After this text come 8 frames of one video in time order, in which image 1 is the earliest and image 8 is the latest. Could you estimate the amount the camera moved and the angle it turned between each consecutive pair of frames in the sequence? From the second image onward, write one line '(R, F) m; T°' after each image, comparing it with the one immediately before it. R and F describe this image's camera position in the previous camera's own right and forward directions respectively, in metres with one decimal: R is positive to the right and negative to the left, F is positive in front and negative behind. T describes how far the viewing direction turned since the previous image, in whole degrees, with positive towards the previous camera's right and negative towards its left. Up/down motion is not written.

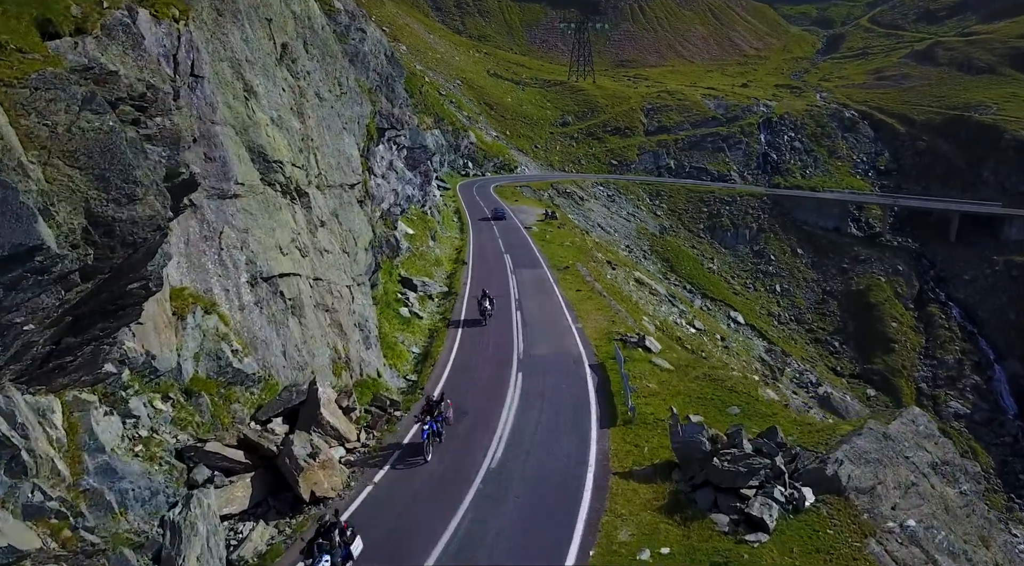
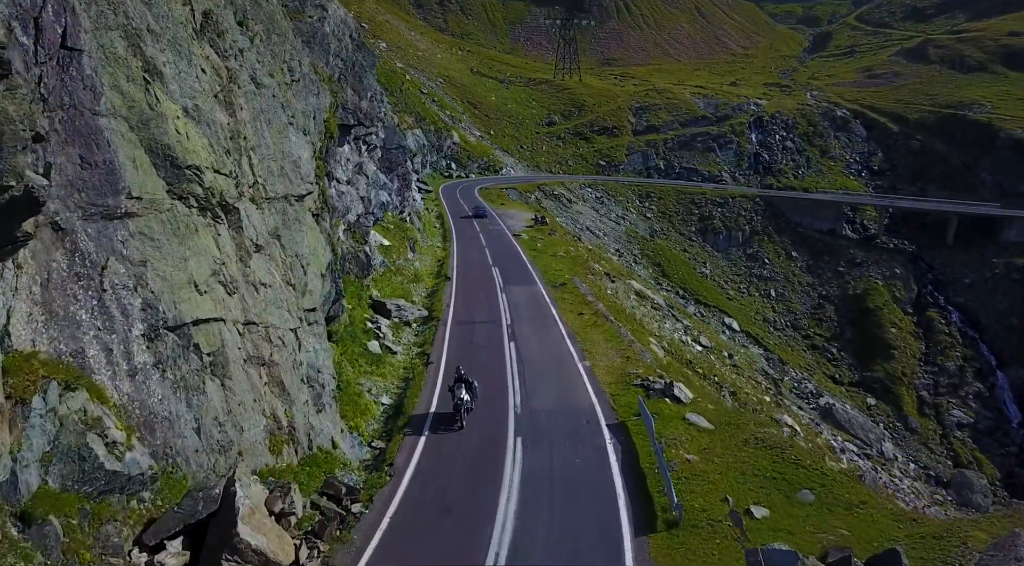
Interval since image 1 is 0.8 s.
(-0.2, +3.1) m; +1°
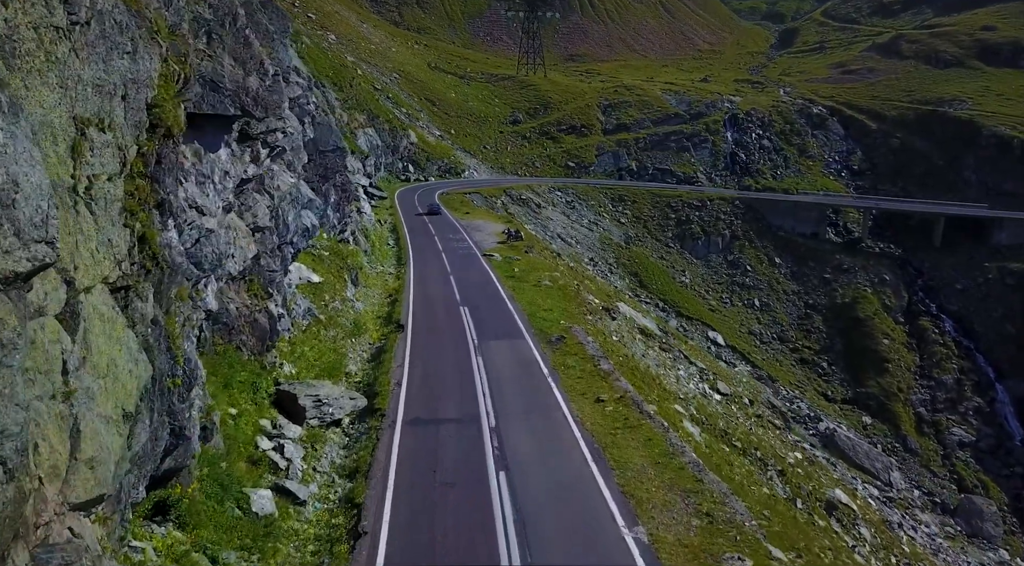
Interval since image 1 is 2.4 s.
(-0.3, +6.4) m; +3°
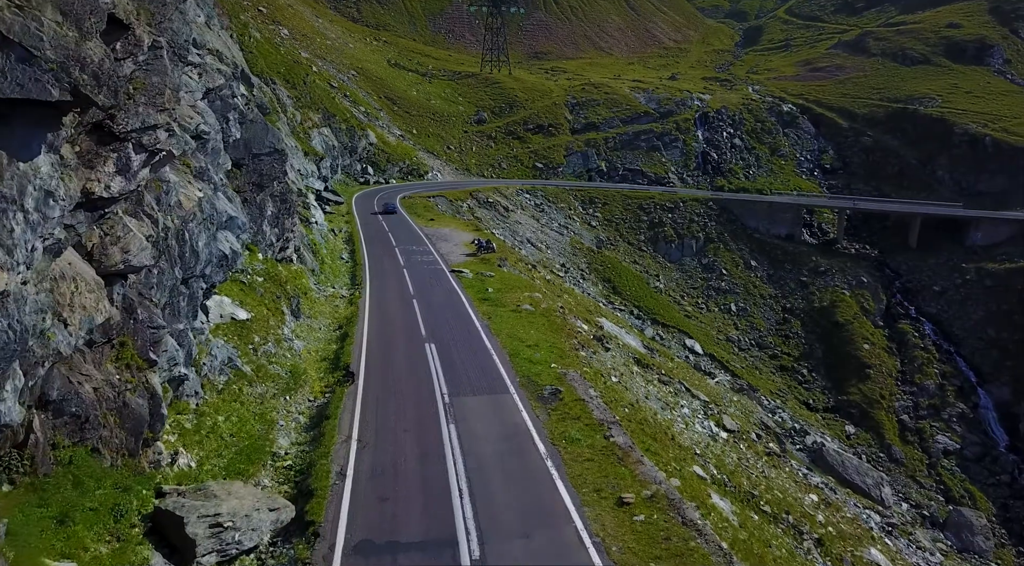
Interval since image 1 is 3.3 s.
(-0.3, +3.6) m; +3°
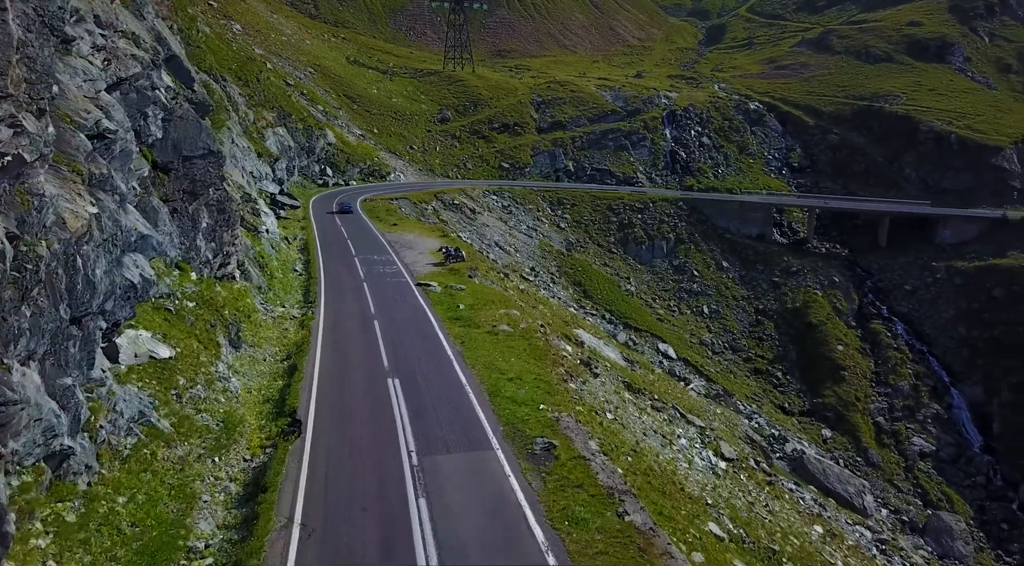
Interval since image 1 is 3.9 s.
(-0.2, +2.4) m; +3°
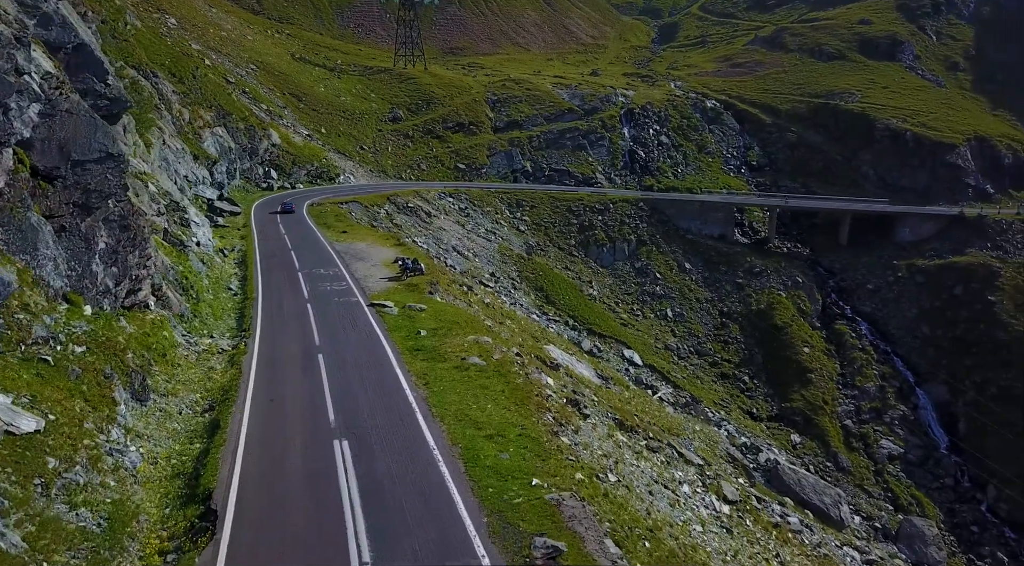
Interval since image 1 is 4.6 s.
(-0.3, +2.8) m; +3°
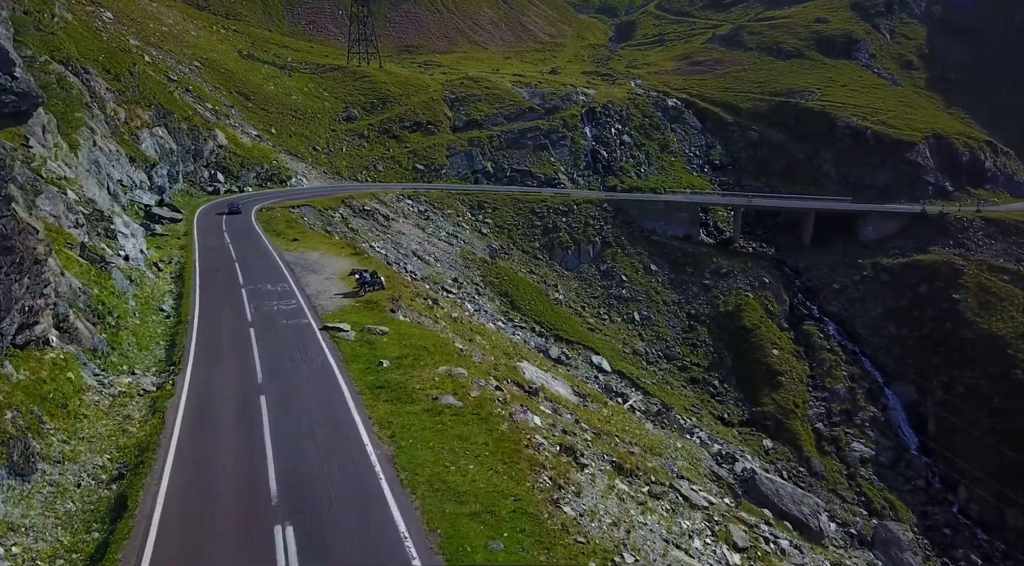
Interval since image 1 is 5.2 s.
(-0.4, +2.4) m; +3°
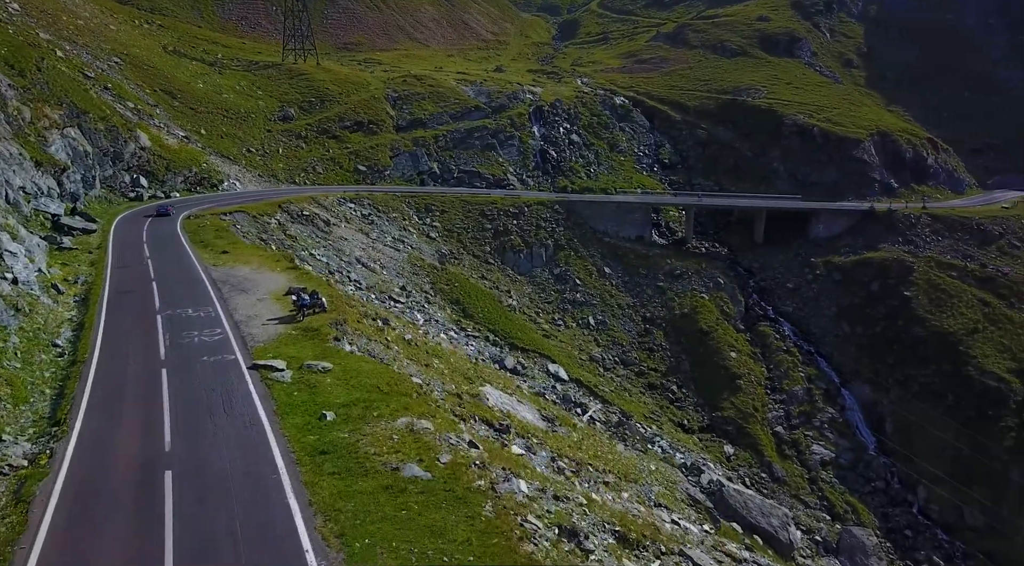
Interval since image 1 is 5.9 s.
(-0.4, +2.8) m; +4°
